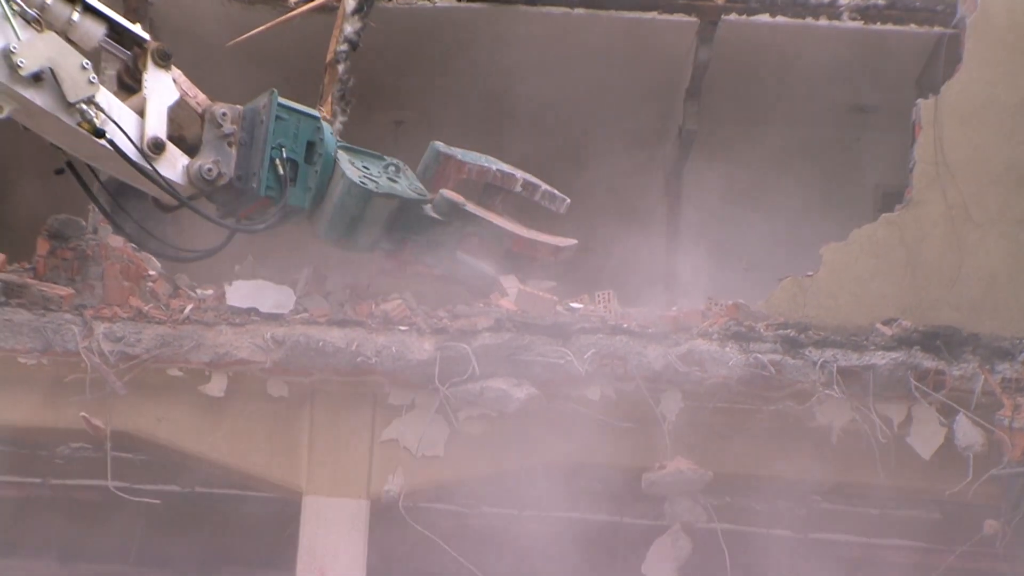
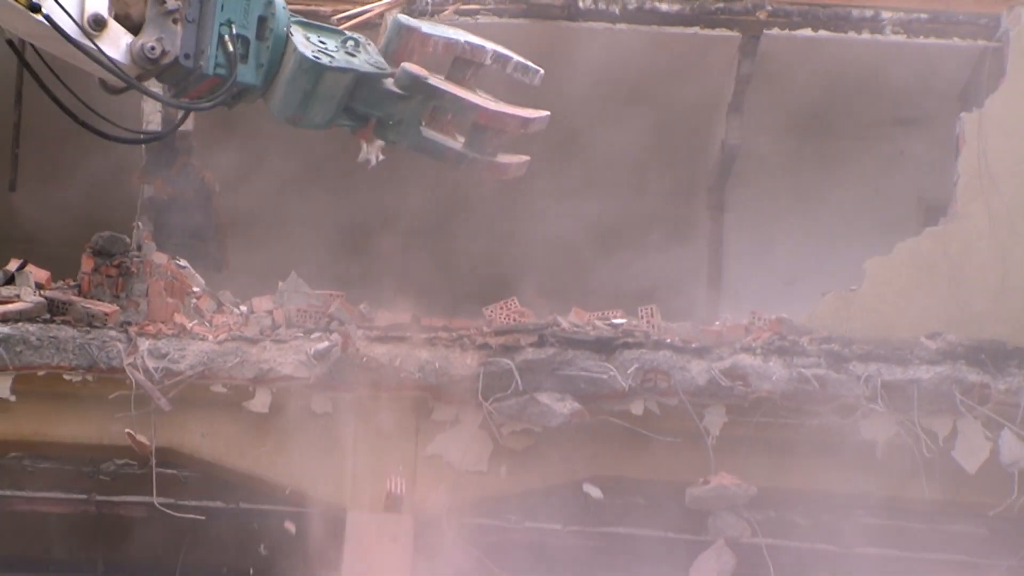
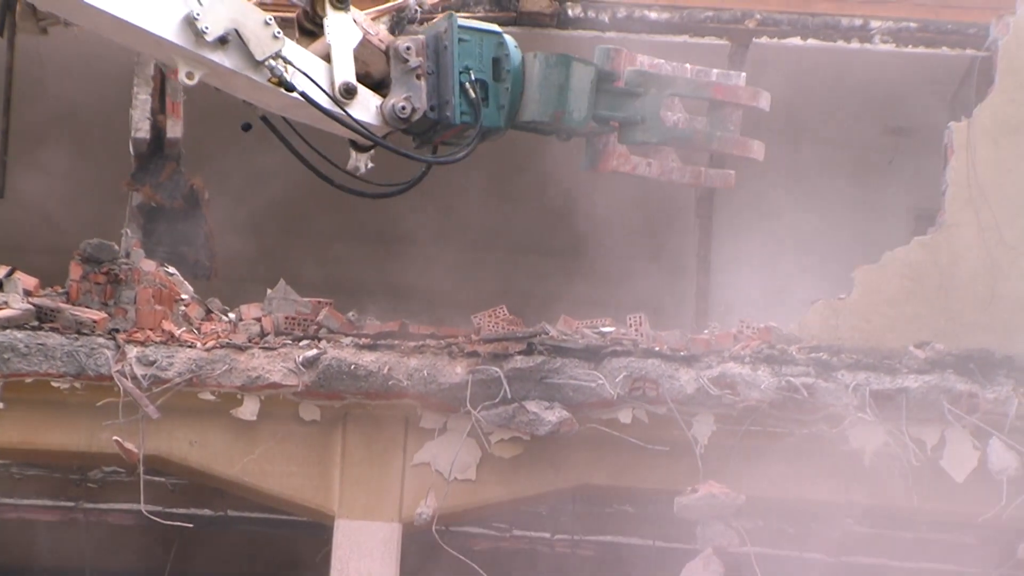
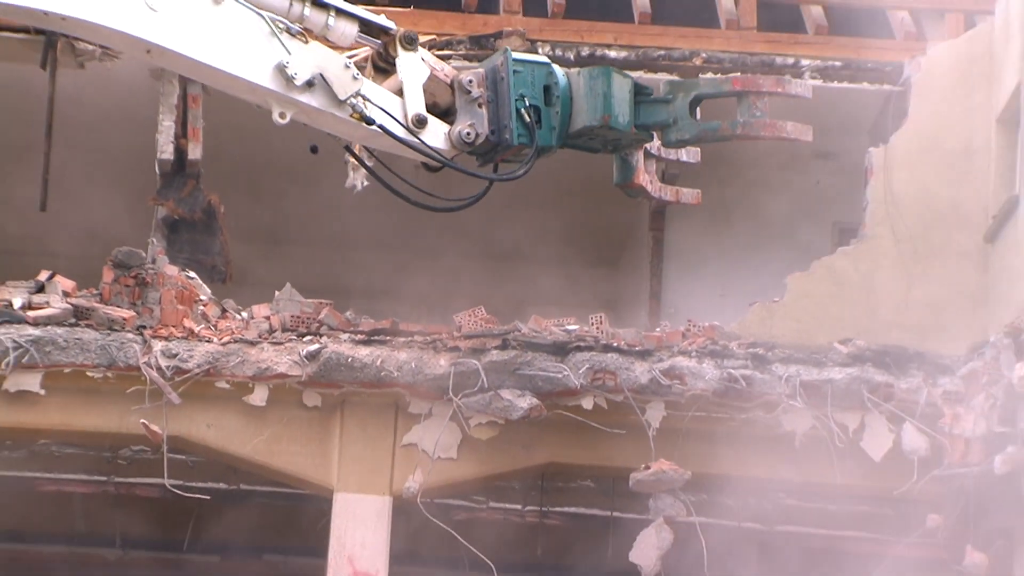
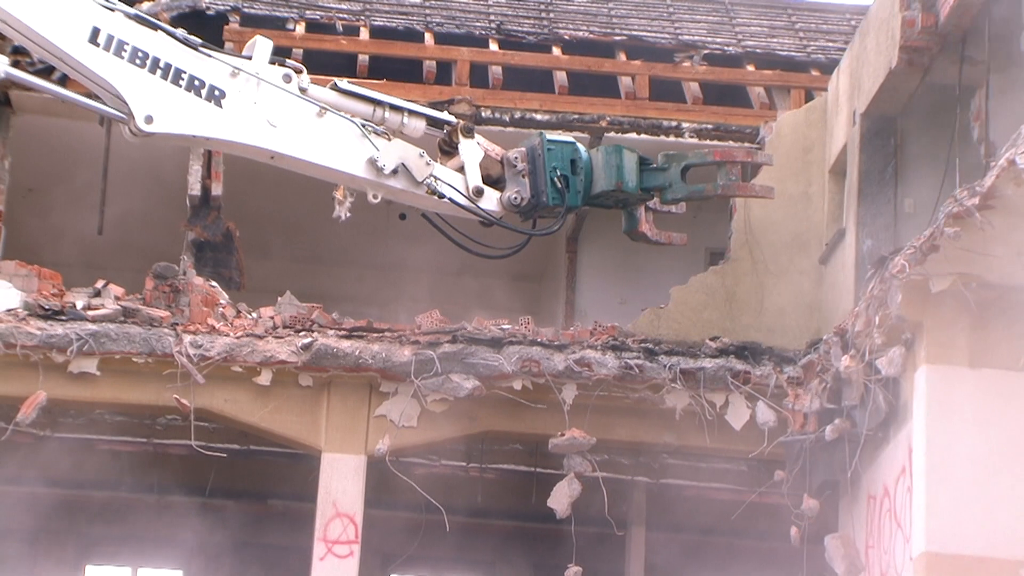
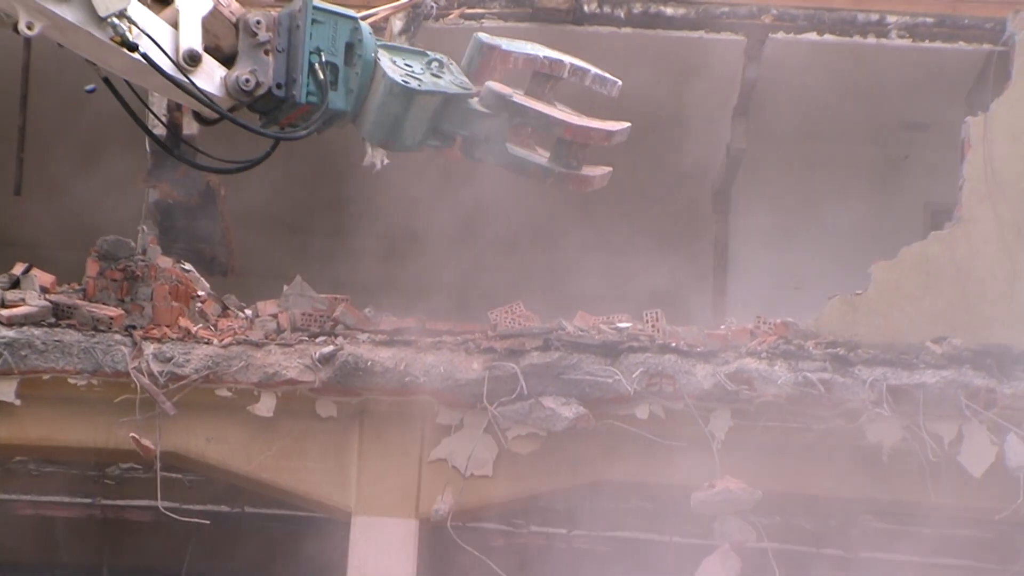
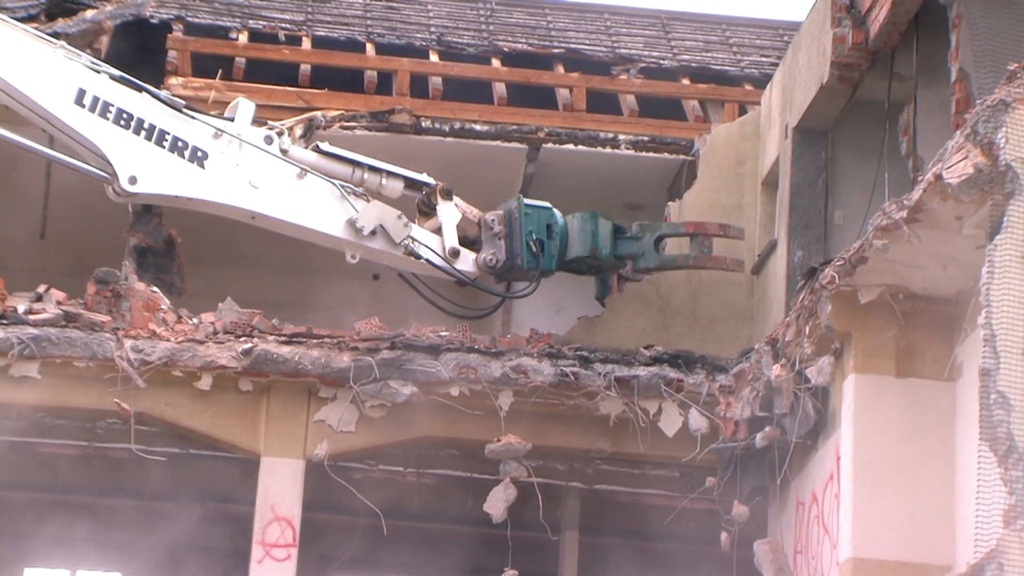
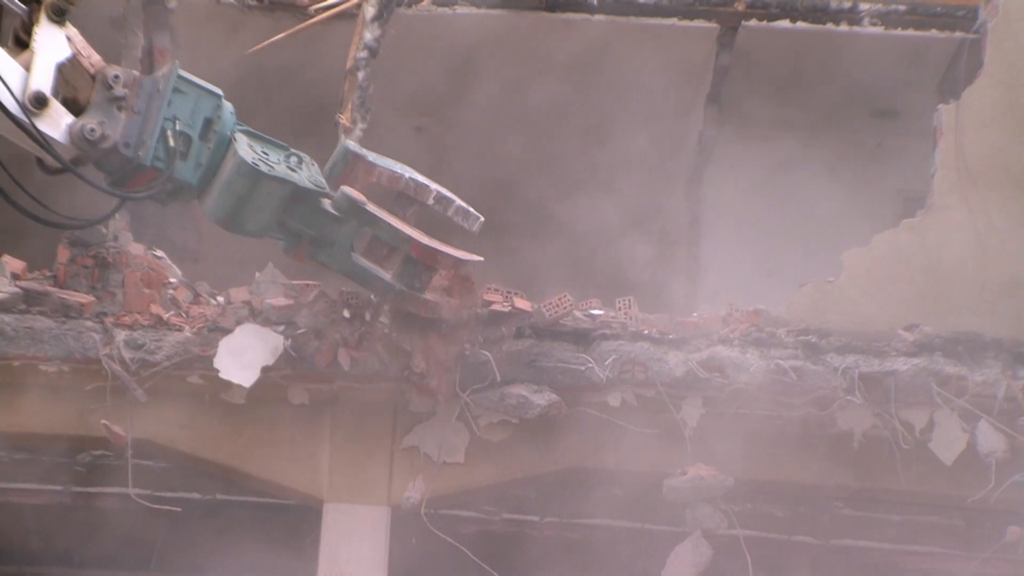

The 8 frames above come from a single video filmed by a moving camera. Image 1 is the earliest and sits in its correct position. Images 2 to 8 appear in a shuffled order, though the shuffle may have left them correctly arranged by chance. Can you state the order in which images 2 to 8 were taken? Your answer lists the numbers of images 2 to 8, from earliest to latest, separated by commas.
8, 2, 6, 3, 4, 5, 7
